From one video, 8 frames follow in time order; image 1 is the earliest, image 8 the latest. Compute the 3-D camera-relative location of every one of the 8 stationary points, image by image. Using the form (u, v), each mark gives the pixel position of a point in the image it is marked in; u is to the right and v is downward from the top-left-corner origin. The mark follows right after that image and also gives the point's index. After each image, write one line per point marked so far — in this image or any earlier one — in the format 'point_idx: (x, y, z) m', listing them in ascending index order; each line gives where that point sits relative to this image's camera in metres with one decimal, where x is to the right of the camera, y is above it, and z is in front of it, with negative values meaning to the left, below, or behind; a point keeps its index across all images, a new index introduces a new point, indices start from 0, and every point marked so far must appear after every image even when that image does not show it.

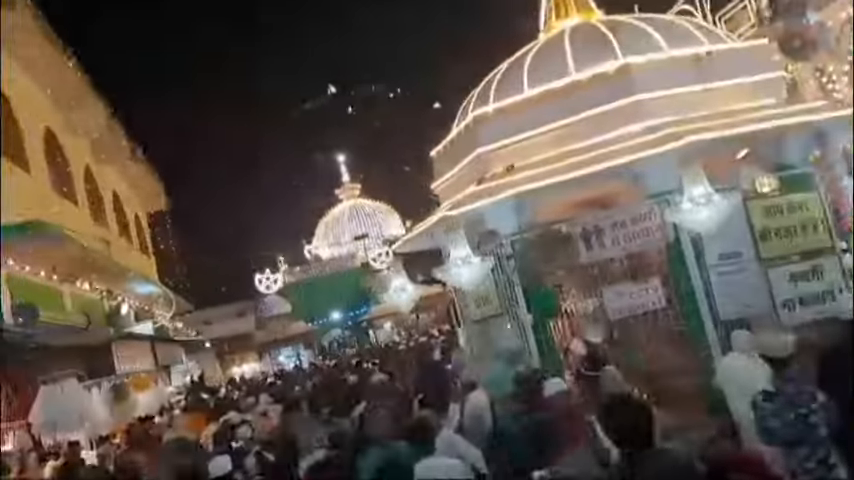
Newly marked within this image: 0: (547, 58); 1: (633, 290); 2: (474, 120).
0: (+1.1, +1.7, +8.4) m
1: (+1.9, -0.4, +7.8) m
2: (+0.4, +1.2, +8.4) m
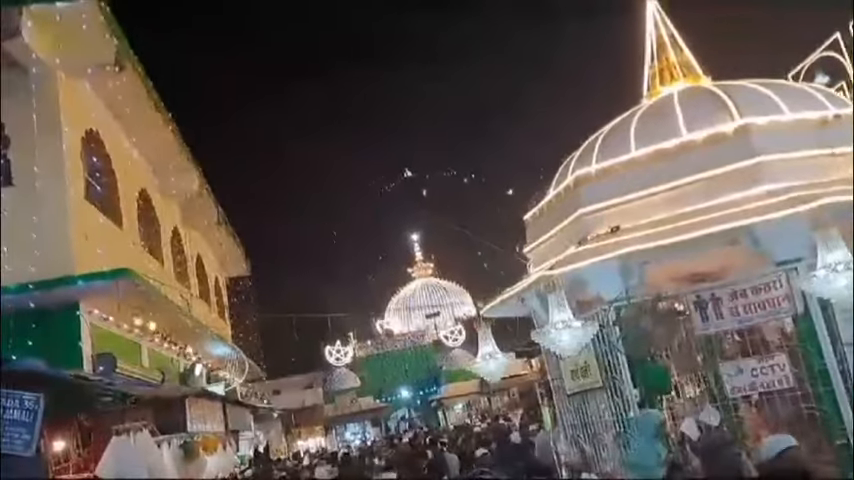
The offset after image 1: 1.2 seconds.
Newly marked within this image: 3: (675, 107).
0: (+2.1, +1.1, +7.9) m
1: (+2.7, -1.0, +7.1) m
2: (+1.4, +0.6, +8.0) m
3: (+2.3, +1.2, +7.8) m
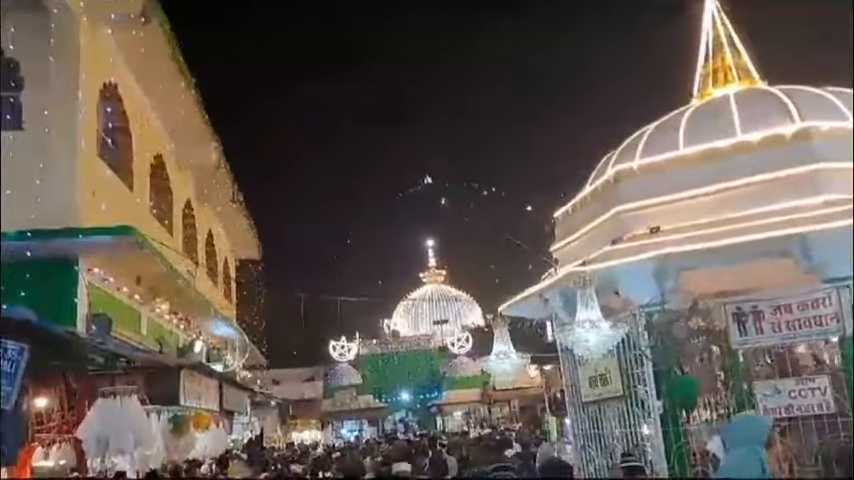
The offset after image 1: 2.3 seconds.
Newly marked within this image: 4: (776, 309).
0: (+2.4, +1.0, +7.4) m
1: (+2.8, -1.1, +6.6) m
2: (+1.6, +0.6, +7.5) m
3: (+2.6, +1.1, +7.3) m
4: (+2.6, -0.5, +6.4) m
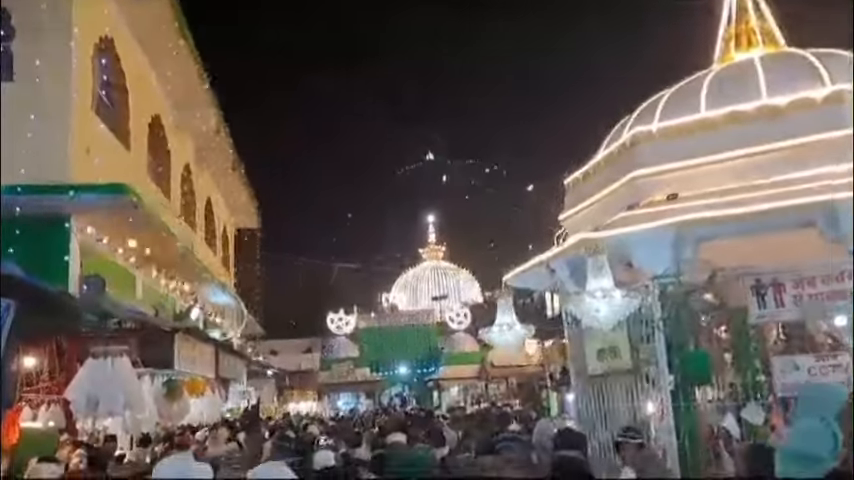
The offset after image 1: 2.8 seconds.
0: (+2.5, +1.3, +7.1) m
1: (+2.8, -0.9, +6.3) m
2: (+1.7, +0.8, +7.1) m
3: (+2.7, +1.4, +7.0) m
4: (+2.6, -0.3, +6.1) m
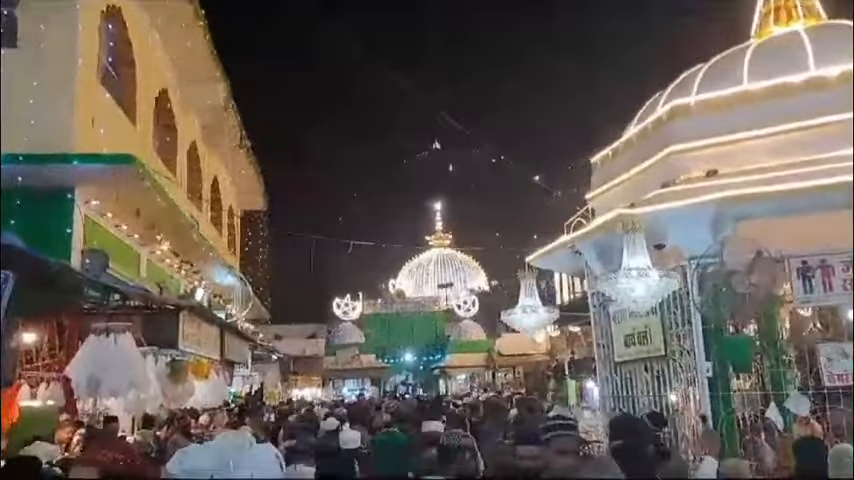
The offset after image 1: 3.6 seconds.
0: (+2.6, +1.4, +6.7) m
1: (+3.0, -0.8, +5.9) m
2: (+1.9, +1.0, +6.7) m
3: (+2.9, +1.5, +6.6) m
4: (+2.8, -0.2, +5.7) m
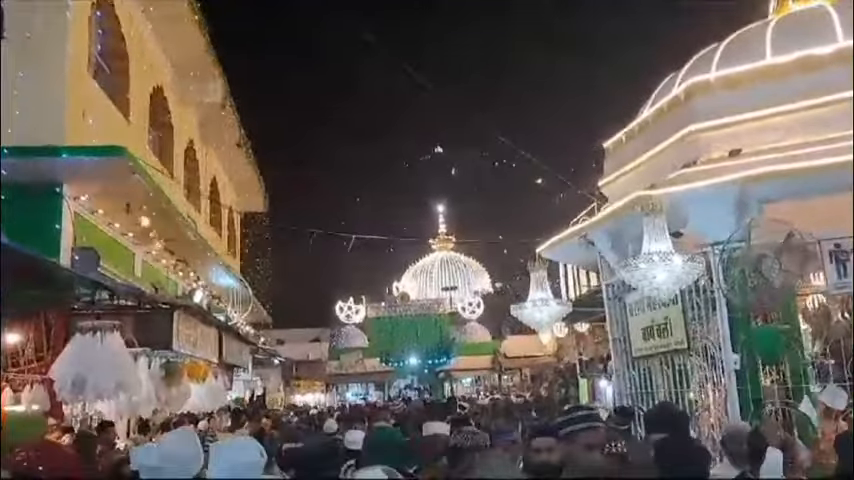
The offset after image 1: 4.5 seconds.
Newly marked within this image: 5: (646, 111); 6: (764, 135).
0: (+2.7, +1.5, +6.3) m
1: (+3.0, -0.7, +5.5) m
2: (+1.9, +1.1, +6.3) m
3: (+2.9, +1.6, +6.2) m
4: (+2.8, -0.1, +5.3) m
5: (+1.8, +1.0, +7.0) m
6: (+2.3, +0.7, +5.9) m
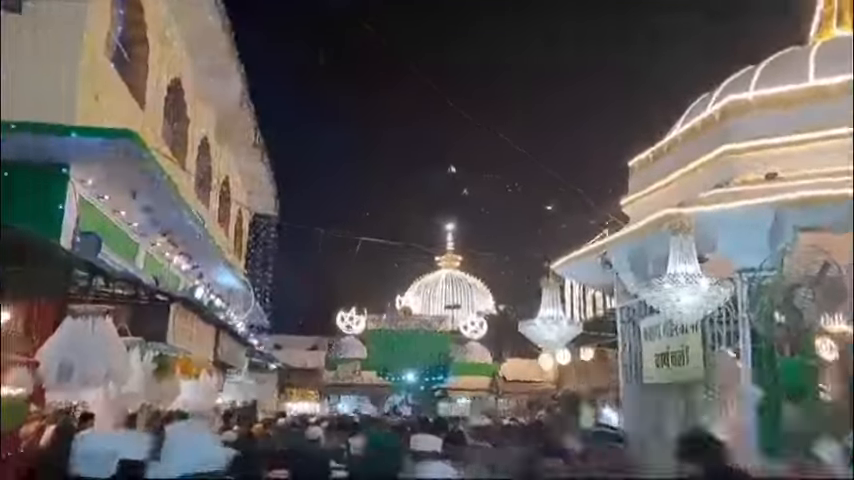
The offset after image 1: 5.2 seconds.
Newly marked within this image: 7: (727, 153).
0: (+2.9, +1.3, +6.0) m
1: (+3.0, -0.9, +5.2) m
2: (+2.1, +0.9, +6.1) m
3: (+3.1, +1.4, +5.9) m
4: (+2.9, -0.3, +5.0) m
5: (+1.9, +0.9, +6.7) m
6: (+2.5, +0.5, +5.6) m
7: (+2.0, +0.6, +5.9) m
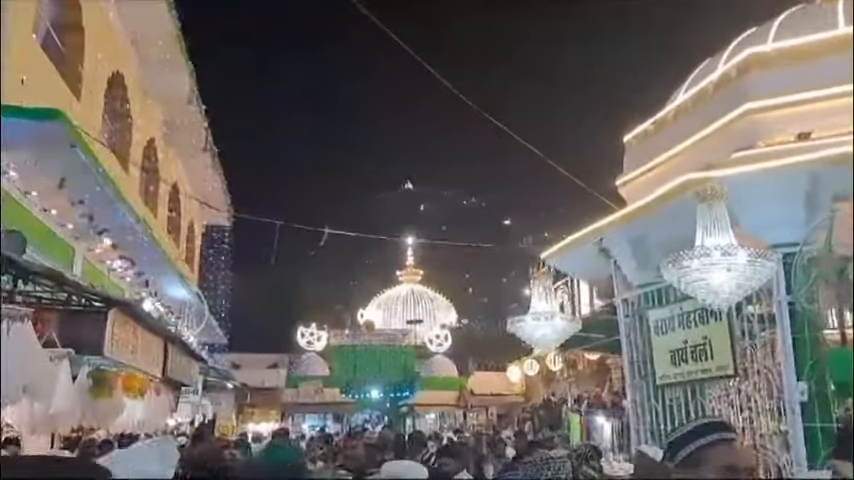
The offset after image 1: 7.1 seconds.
0: (+2.7, +1.5, +5.3) m
1: (+2.9, -0.7, +4.4) m
2: (+1.9, +1.1, +5.3) m
3: (+2.9, +1.5, +5.2) m
4: (+2.8, -0.1, +4.3) m
5: (+1.8, +1.0, +5.9) m
6: (+2.3, +0.7, +4.9) m
7: (+1.9, +0.7, +5.1) m
